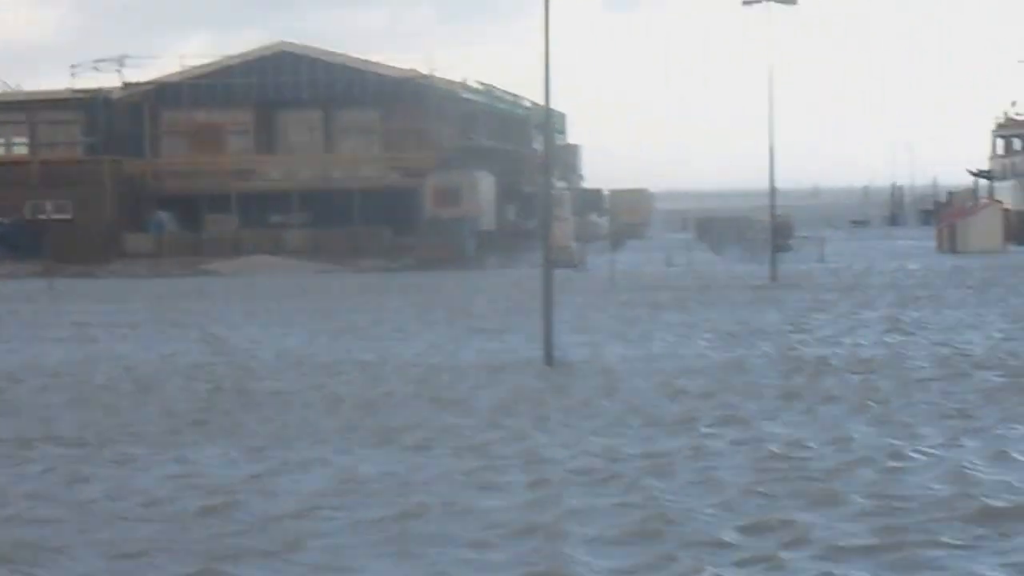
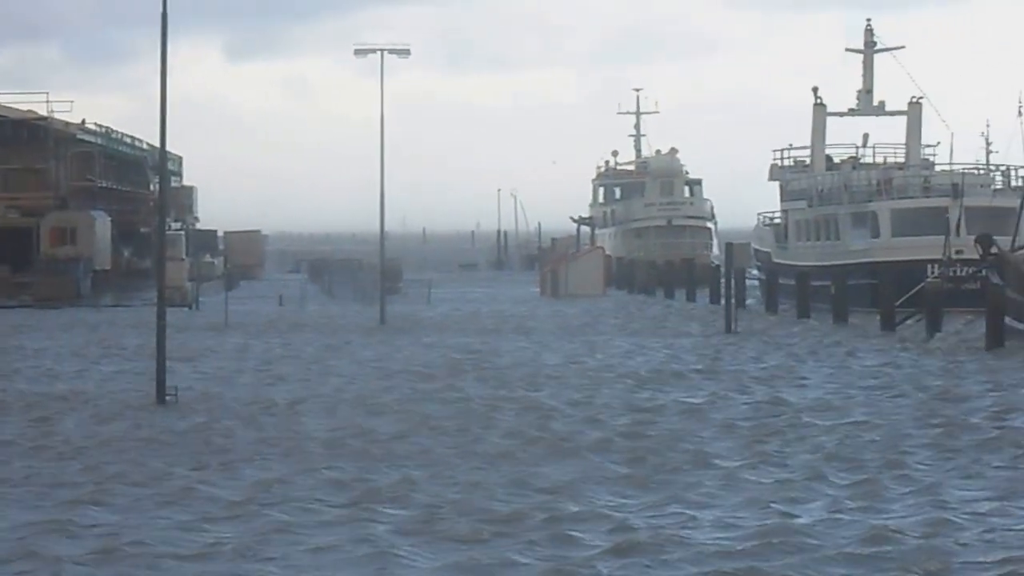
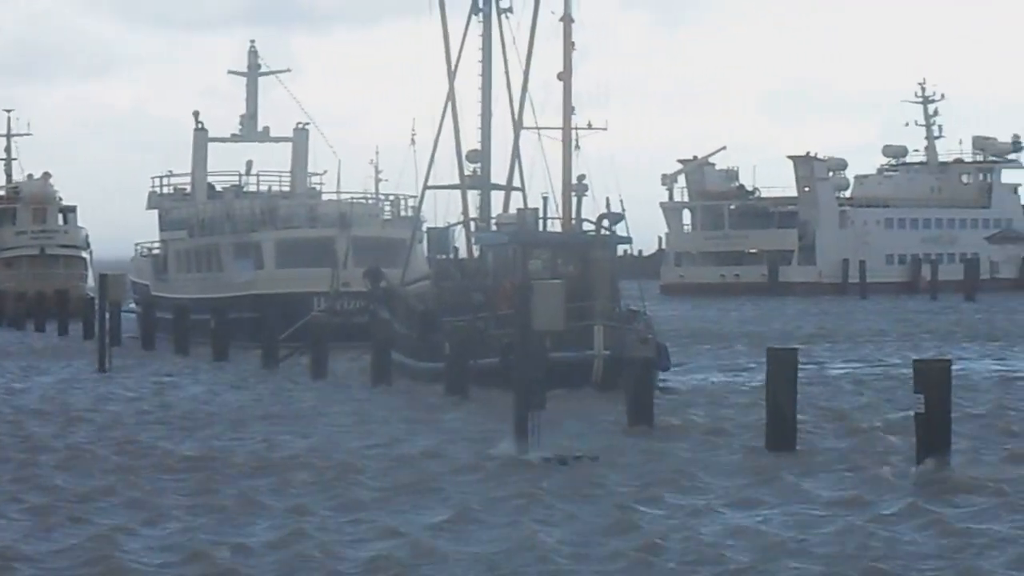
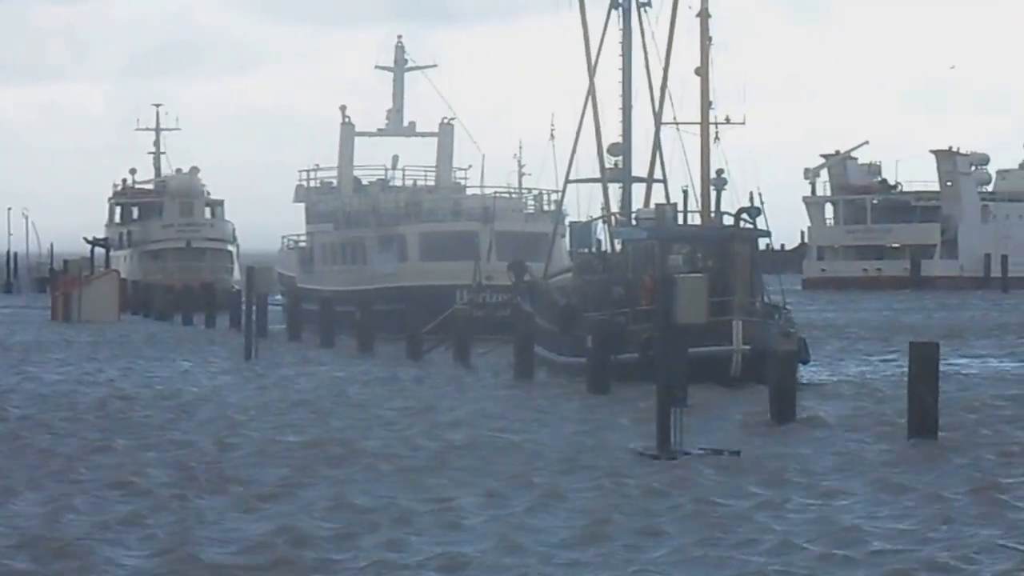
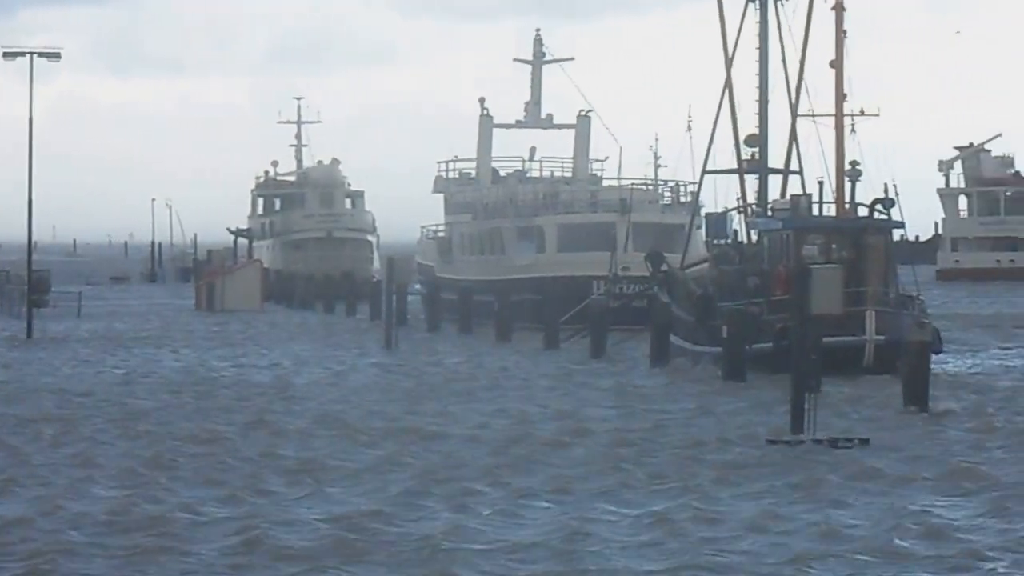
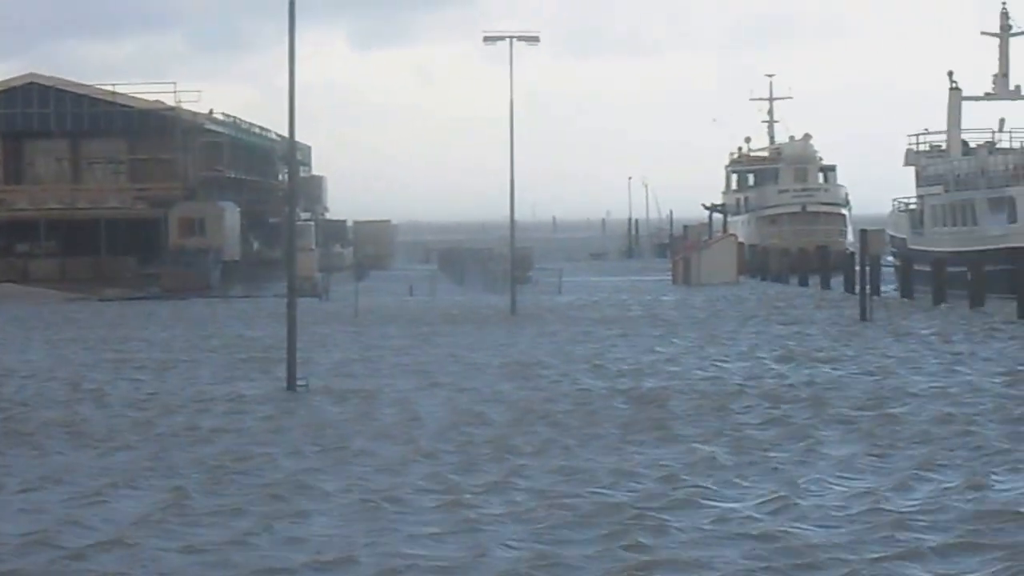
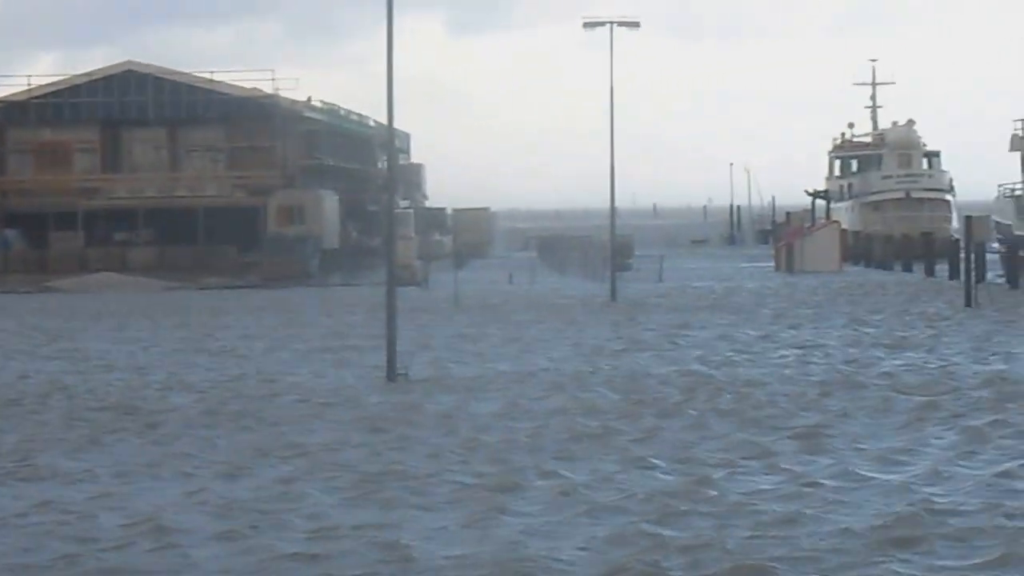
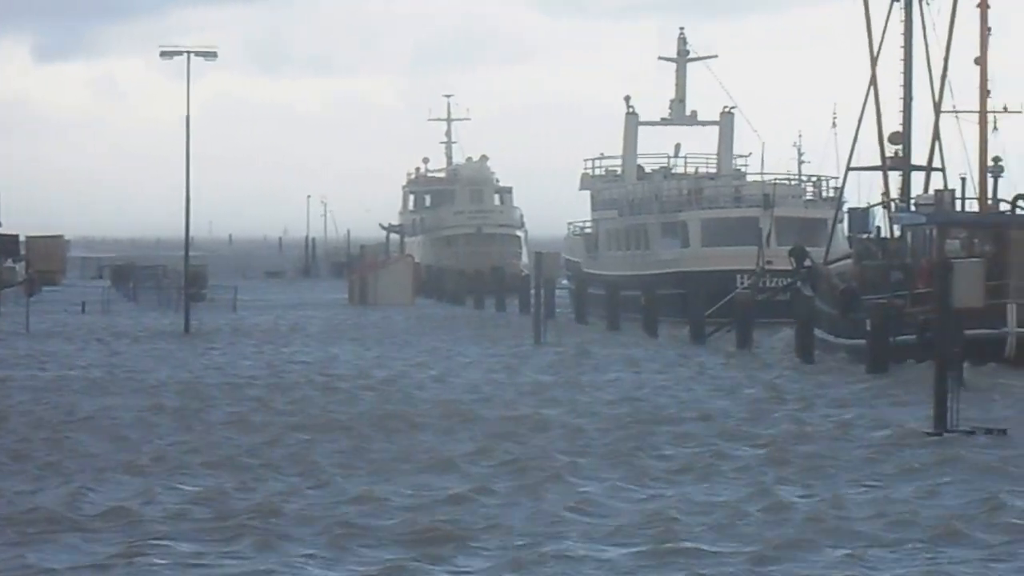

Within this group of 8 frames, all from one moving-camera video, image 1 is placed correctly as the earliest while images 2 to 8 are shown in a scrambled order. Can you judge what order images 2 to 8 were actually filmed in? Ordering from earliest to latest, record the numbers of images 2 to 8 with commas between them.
7, 6, 2, 8, 5, 4, 3
